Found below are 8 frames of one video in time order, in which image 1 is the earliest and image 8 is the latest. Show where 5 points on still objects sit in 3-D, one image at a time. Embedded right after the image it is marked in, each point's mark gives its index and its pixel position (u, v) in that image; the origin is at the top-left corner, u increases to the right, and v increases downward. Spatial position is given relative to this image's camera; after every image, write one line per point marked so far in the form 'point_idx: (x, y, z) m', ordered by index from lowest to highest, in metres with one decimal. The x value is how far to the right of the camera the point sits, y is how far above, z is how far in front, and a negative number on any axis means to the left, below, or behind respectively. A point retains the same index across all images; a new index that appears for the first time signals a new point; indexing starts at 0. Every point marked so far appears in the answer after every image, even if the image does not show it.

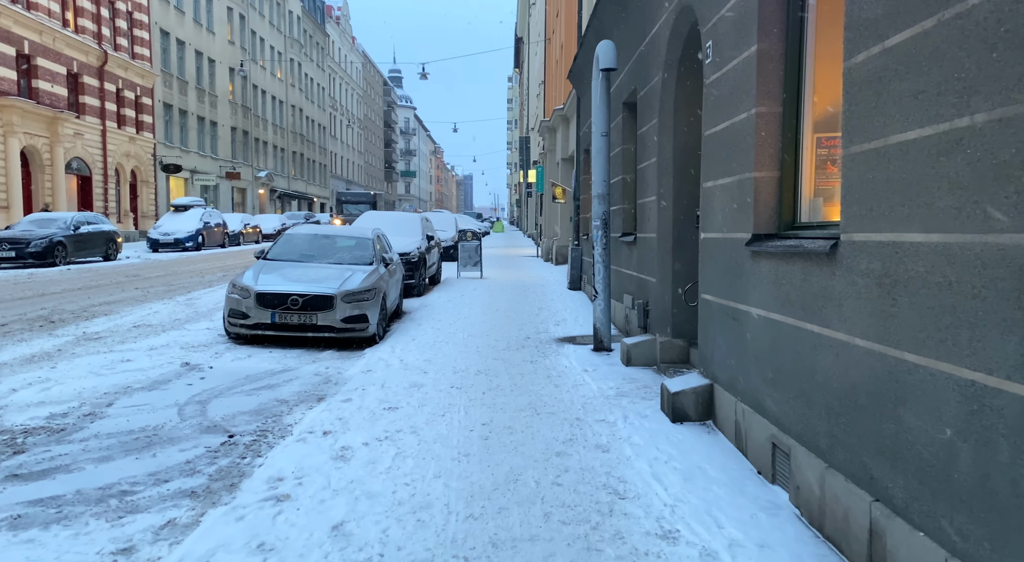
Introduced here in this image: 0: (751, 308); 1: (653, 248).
0: (+1.4, -0.2, +4.6) m
1: (+1.4, +0.3, +7.7) m
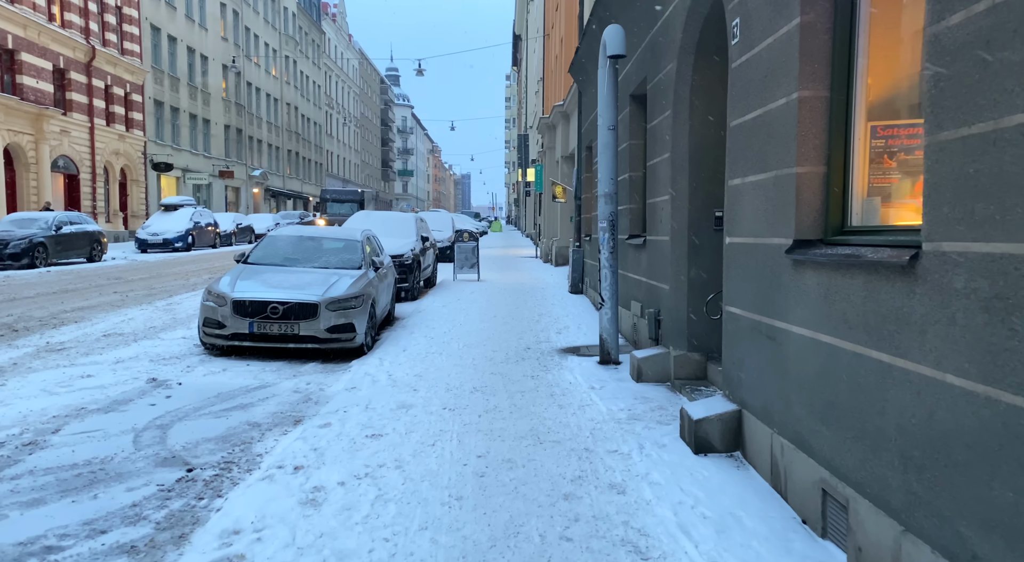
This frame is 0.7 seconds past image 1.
0: (+1.4, -0.2, +4.0) m
1: (+1.4, +0.3, +7.1) m
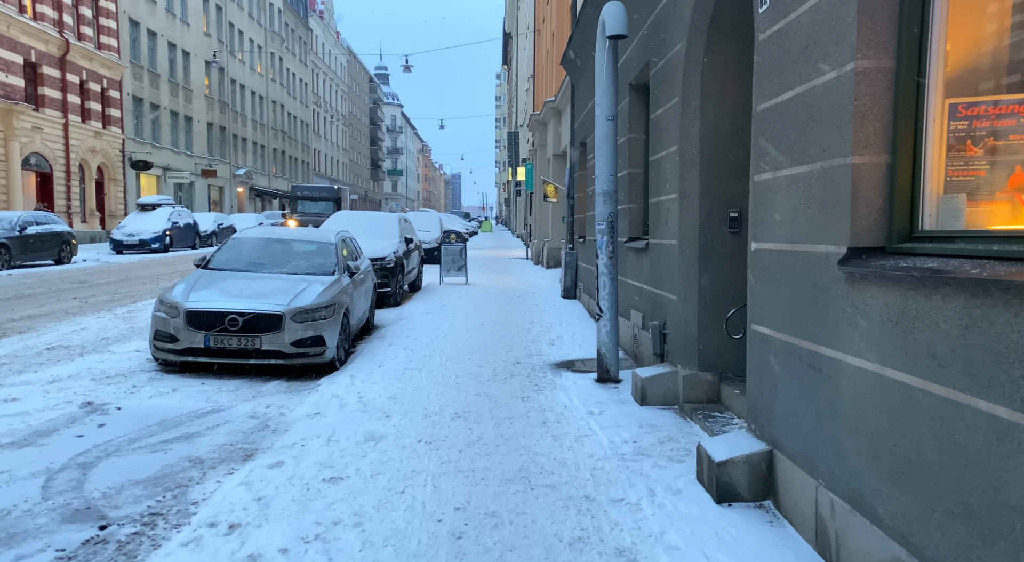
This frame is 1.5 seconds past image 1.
0: (+1.4, -0.3, +3.2) m
1: (+1.3, +0.2, +6.3) m
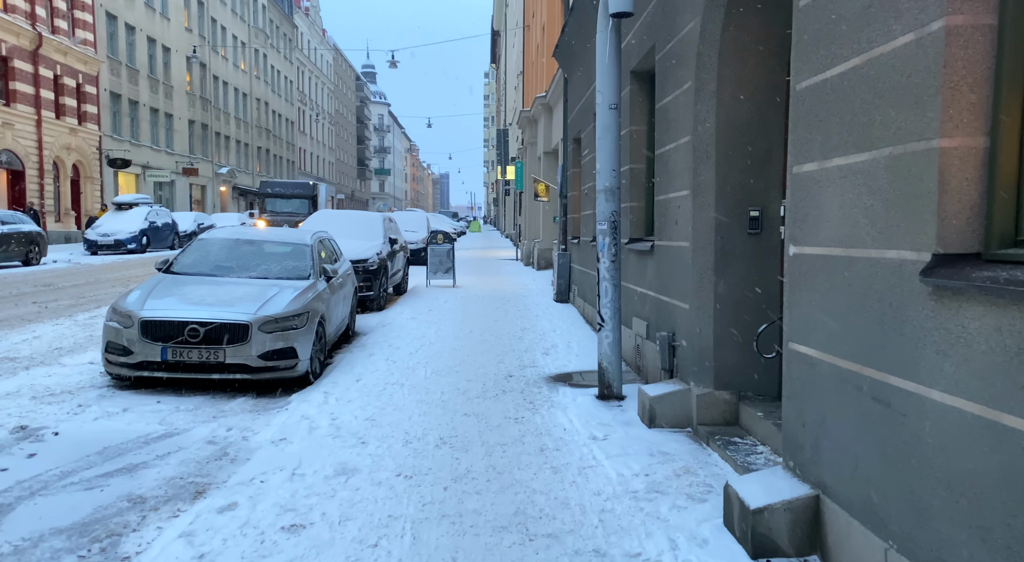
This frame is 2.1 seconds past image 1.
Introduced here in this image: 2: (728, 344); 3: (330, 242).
0: (+1.3, -0.4, +2.5) m
1: (+1.2, +0.1, +5.6) m
2: (+1.4, -0.4, +5.1) m
3: (-2.3, +0.5, +9.6) m
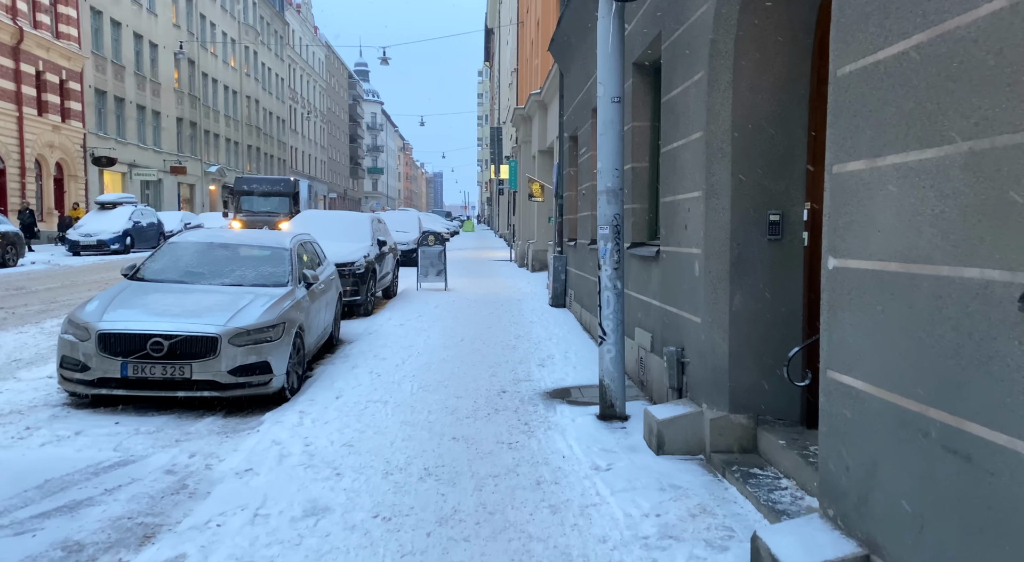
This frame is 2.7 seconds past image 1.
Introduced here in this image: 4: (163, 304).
0: (+1.3, -0.4, +2.0) m
1: (+1.2, +0.1, +5.1) m
2: (+1.4, -0.5, +4.6) m
3: (-2.3, +0.4, +9.1) m
4: (-2.8, -0.2, +6.3) m
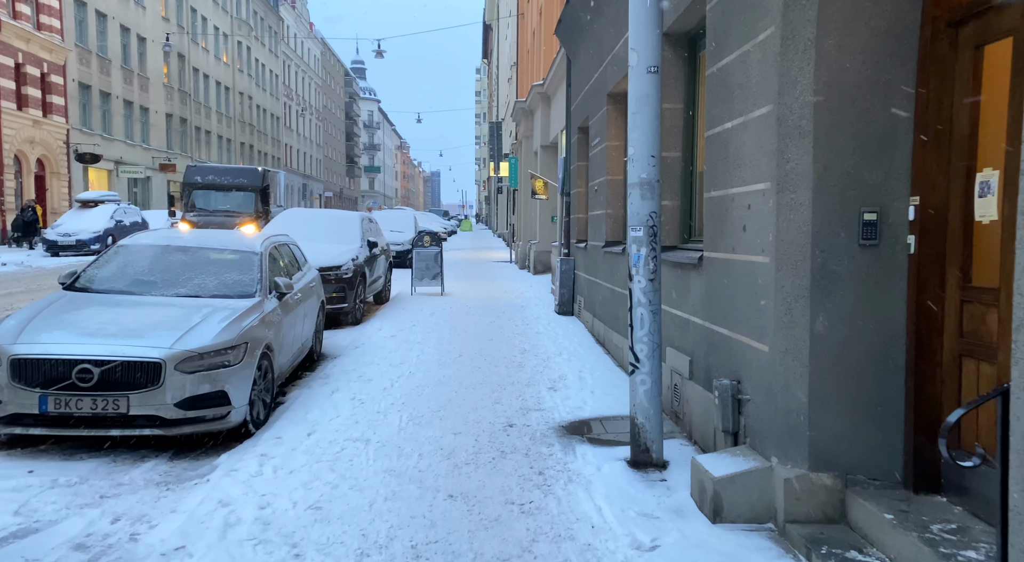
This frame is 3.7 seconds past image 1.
0: (+1.4, -0.5, +0.9) m
1: (+1.2, 0.0, +4.0) m
2: (+1.5, -0.6, +3.5) m
3: (-2.3, +0.3, +8.0) m
4: (-2.8, -0.3, +5.2) m
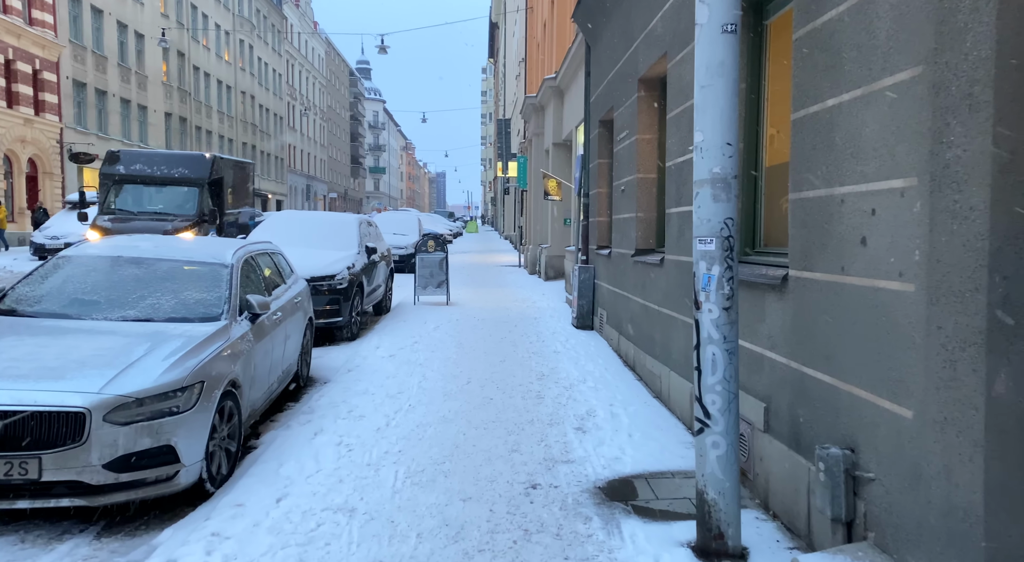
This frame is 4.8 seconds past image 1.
0: (+1.5, -0.6, -0.2) m
1: (+1.4, -0.1, +2.9) m
2: (+1.6, -0.7, +2.4) m
3: (-2.1, +0.2, +6.9) m
4: (-2.6, -0.4, +4.1) m
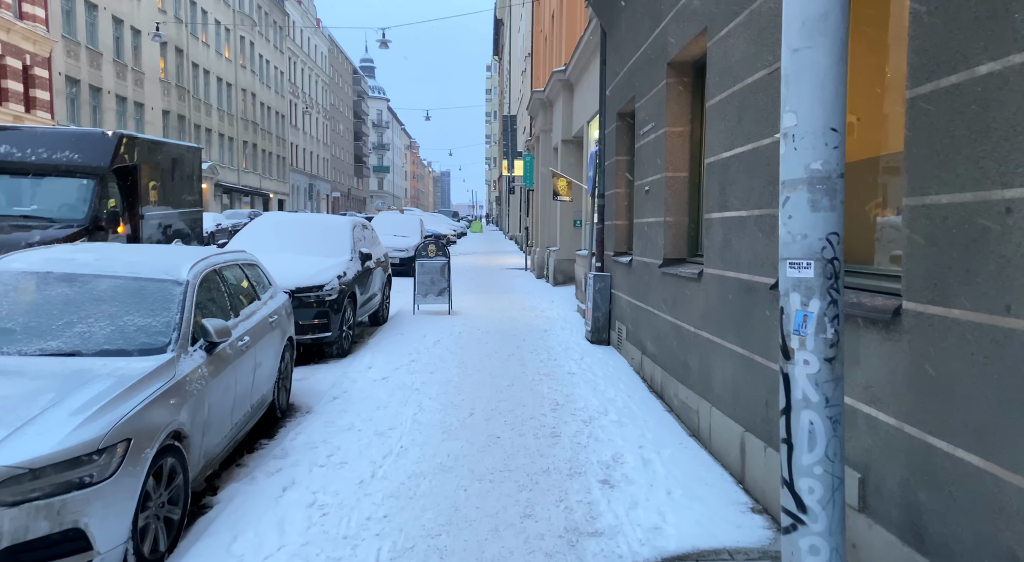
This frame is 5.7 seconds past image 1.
0: (+1.5, -0.8, -1.2) m
1: (+1.4, -0.3, +1.9) m
2: (+1.6, -0.8, +1.4) m
3: (-2.1, +0.1, +5.9) m
4: (-2.6, -0.5, +3.1) m
